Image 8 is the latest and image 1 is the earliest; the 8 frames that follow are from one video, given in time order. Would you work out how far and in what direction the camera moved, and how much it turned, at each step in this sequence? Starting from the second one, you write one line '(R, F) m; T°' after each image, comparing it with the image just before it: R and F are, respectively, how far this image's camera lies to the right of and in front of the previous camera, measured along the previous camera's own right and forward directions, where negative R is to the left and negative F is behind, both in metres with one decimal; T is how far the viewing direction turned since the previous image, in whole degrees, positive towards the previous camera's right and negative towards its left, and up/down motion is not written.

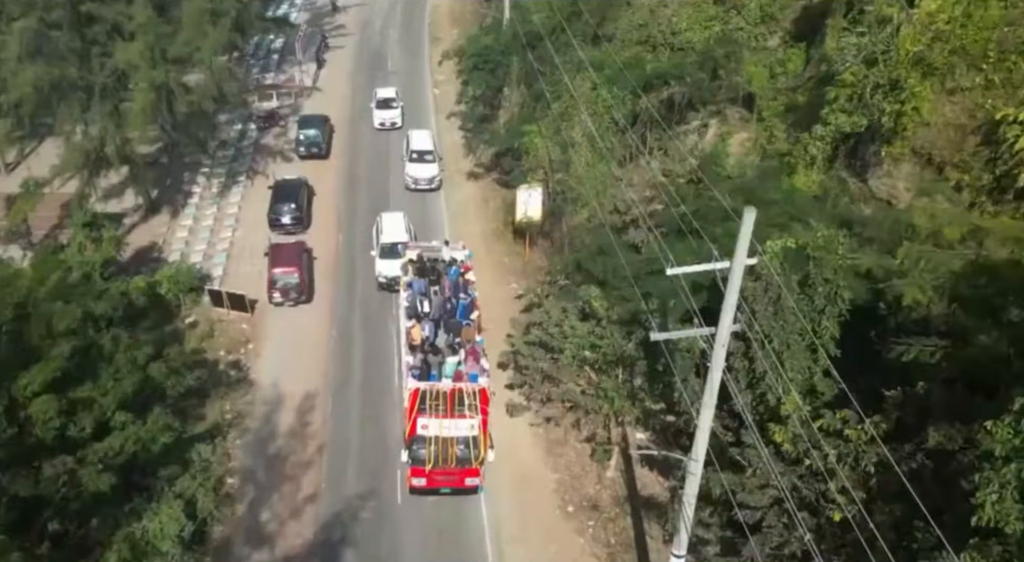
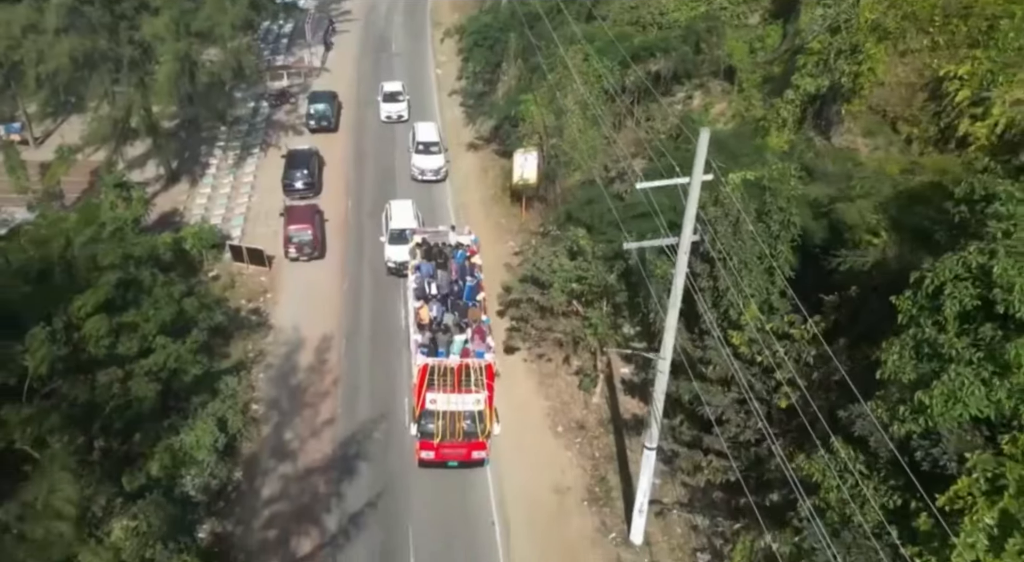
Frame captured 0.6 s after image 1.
(+0.1, -2.5) m; 0°
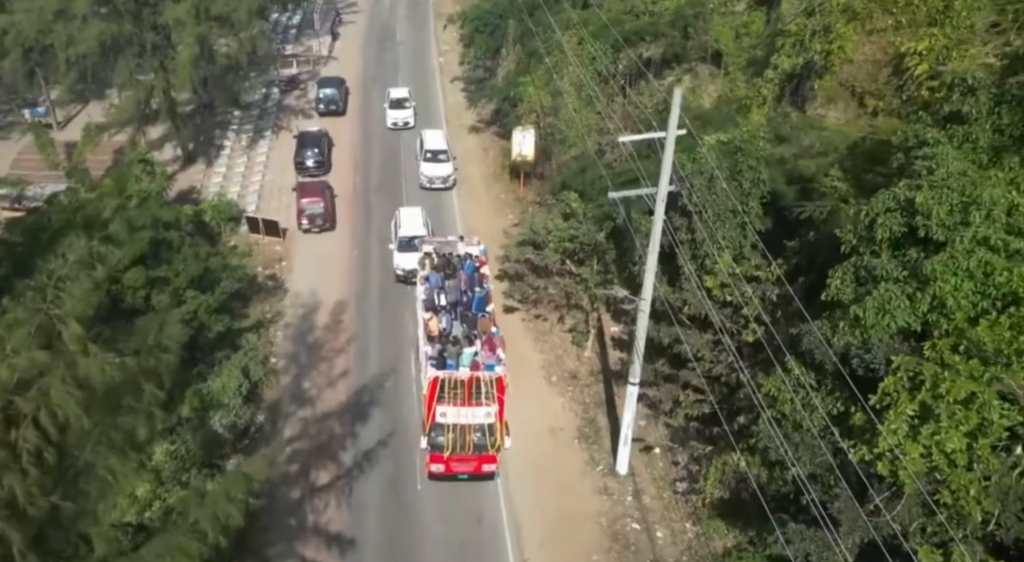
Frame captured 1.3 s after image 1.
(+0.1, -2.1) m; 0°
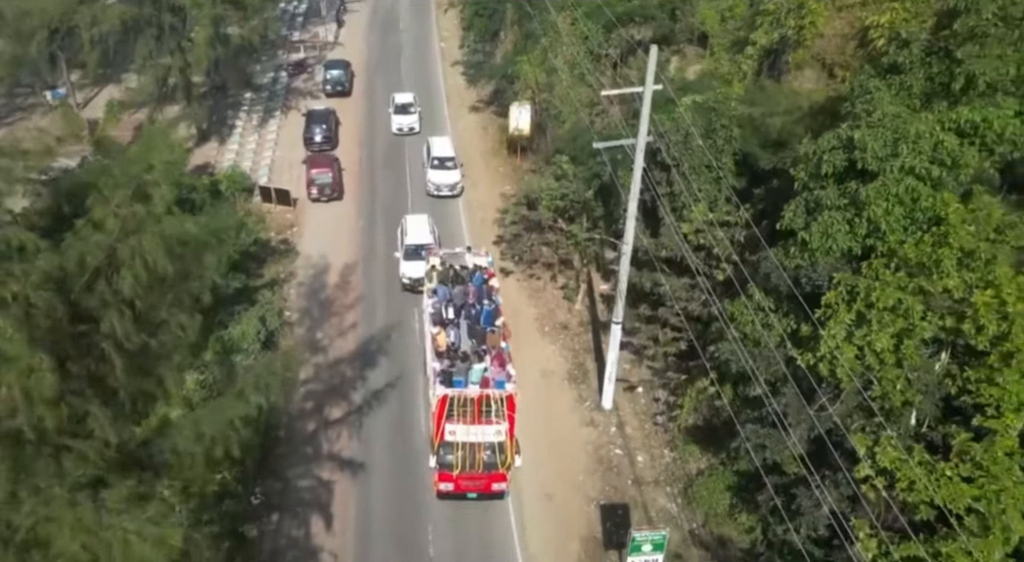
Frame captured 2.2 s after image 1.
(+0.1, -2.2) m; 0°
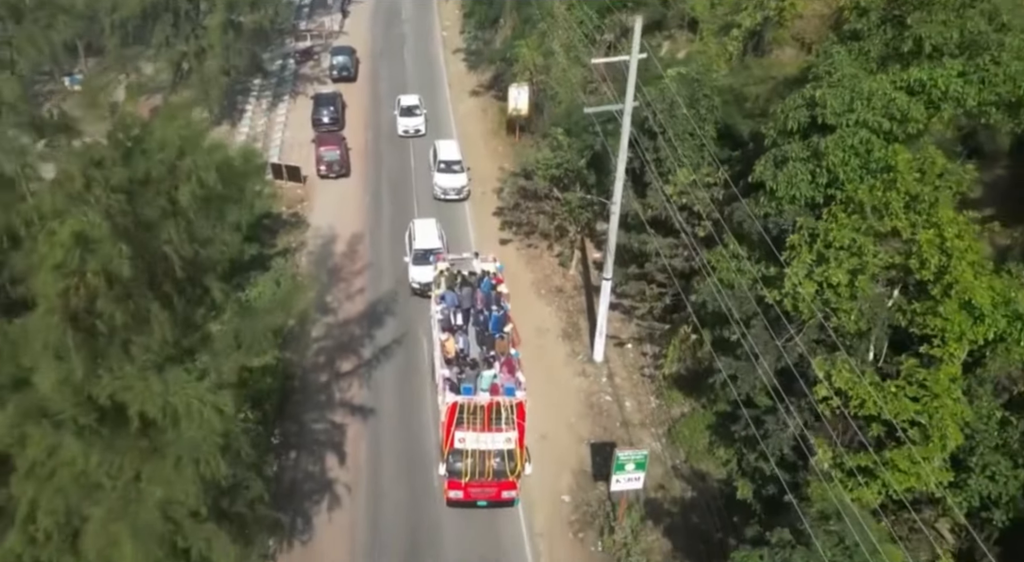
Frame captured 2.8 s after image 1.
(+0.1, -1.9) m; 0°
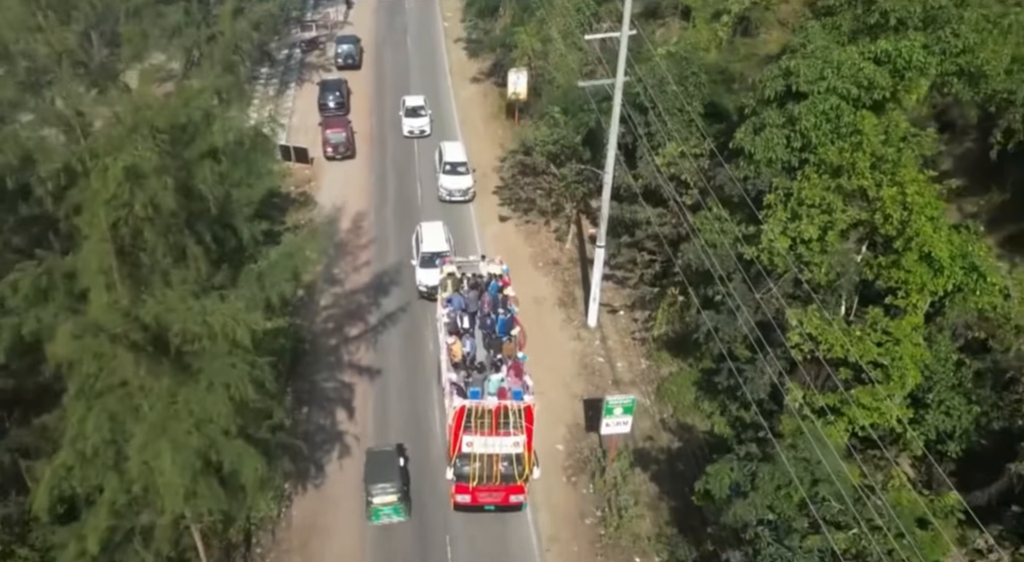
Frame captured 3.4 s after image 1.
(+0.1, -1.5) m; 0°
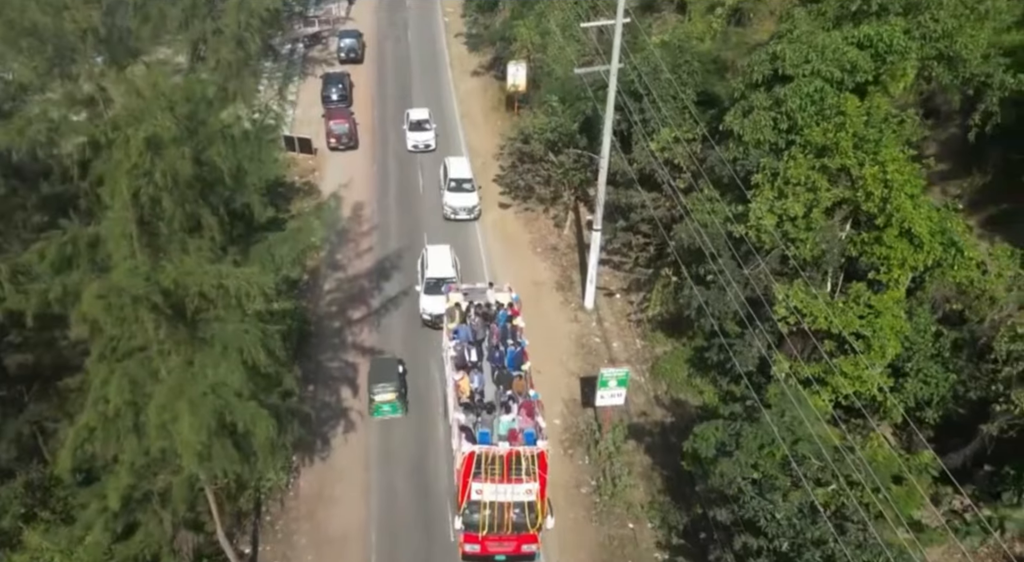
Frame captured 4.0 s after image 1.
(+0.1, -0.8) m; 0°
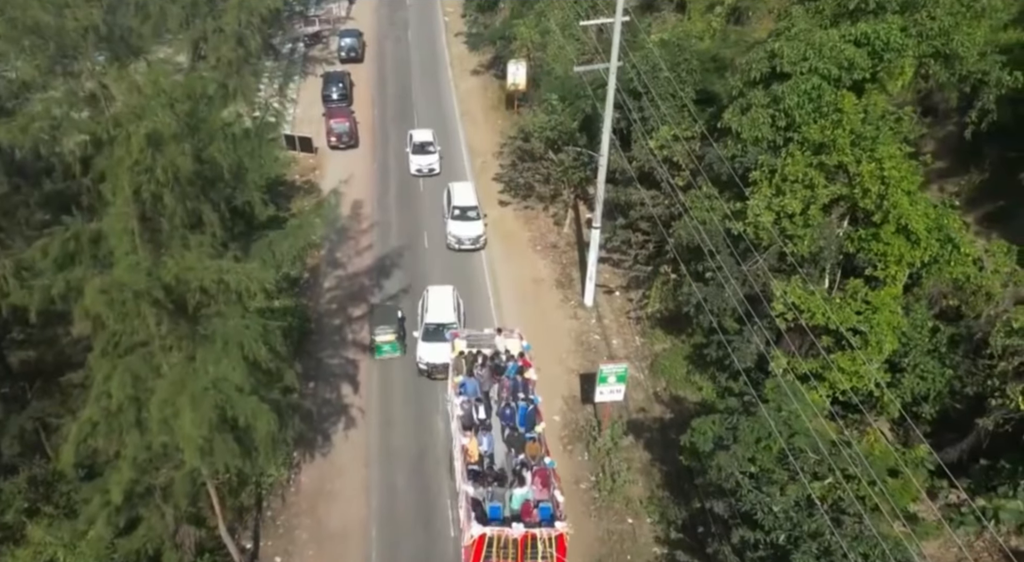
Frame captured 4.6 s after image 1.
(0.0, -0.1) m; 0°
